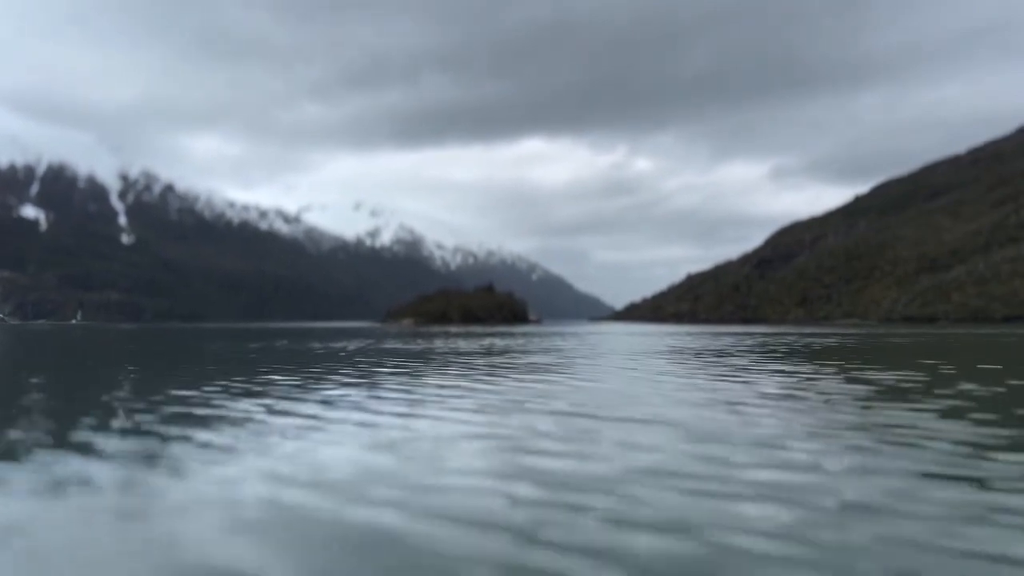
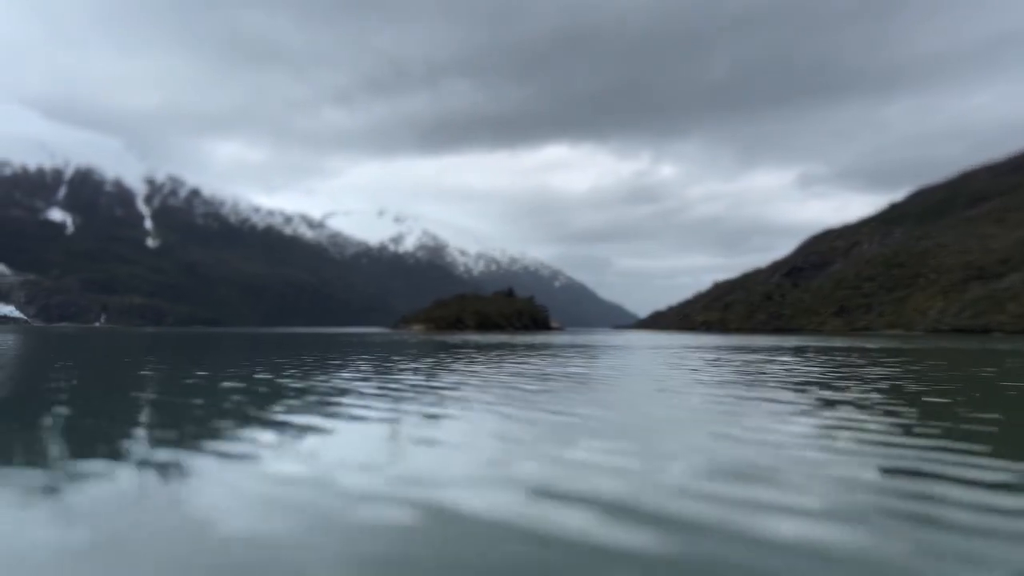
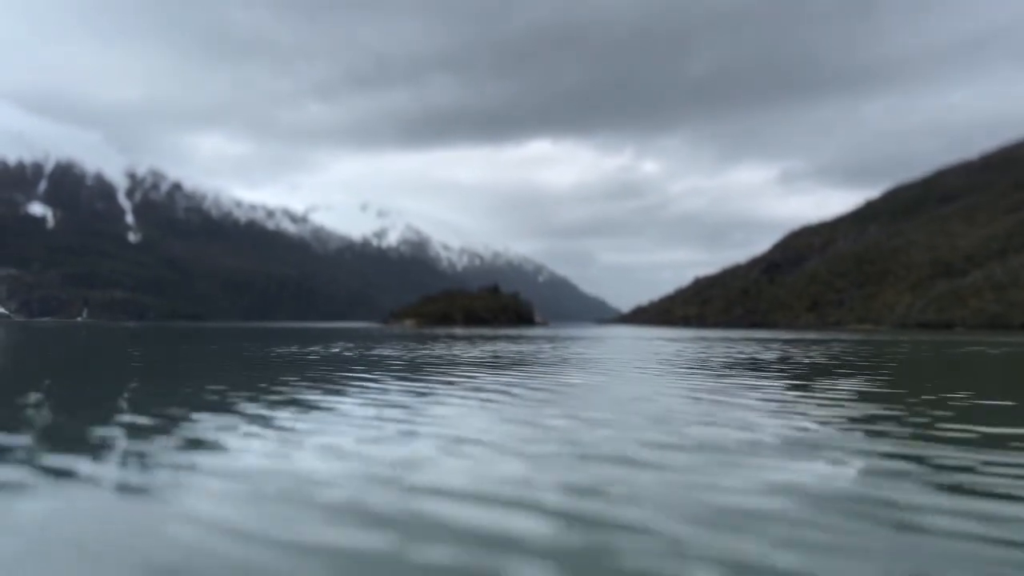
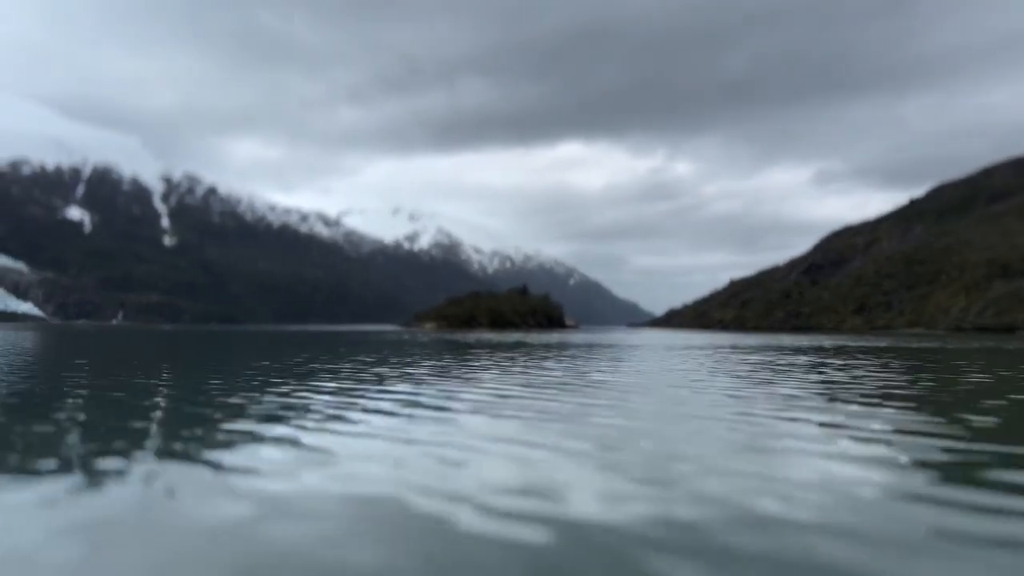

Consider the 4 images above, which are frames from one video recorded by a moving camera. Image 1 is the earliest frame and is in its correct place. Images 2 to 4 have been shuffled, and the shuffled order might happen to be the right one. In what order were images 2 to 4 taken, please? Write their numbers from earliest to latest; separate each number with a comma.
3, 2, 4
